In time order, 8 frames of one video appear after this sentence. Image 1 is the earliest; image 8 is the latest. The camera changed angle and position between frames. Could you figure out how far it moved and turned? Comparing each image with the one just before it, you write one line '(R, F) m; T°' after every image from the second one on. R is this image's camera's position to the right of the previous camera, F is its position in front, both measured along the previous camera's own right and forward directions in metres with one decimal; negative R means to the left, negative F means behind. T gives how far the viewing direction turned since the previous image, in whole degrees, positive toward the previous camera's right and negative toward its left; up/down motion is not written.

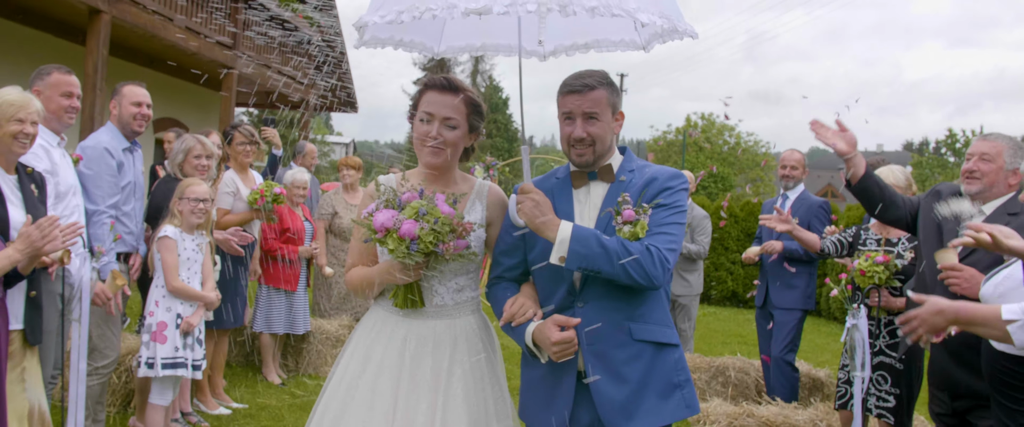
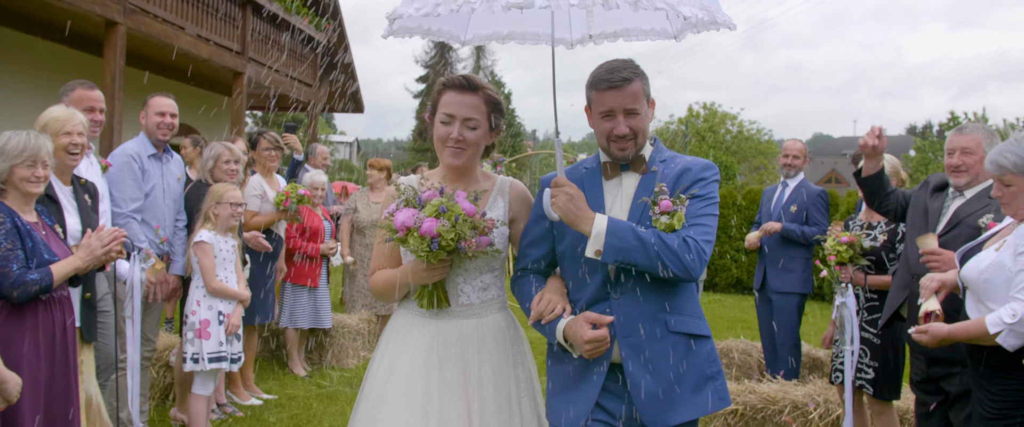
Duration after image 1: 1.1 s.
(0.0, -0.3) m; 0°
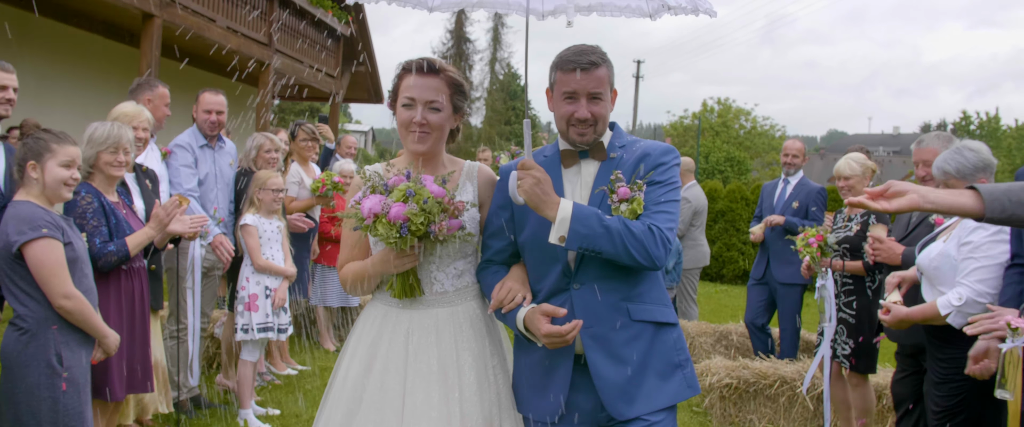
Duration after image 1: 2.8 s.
(0.0, -0.4) m; -1°
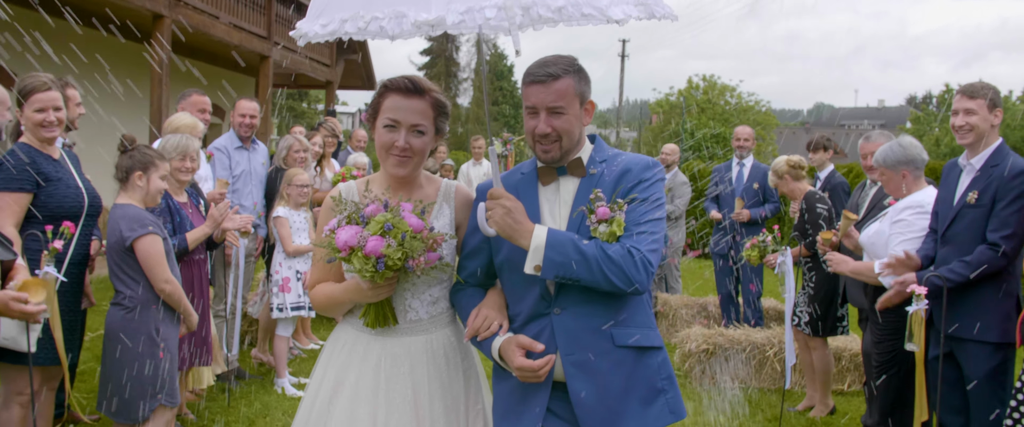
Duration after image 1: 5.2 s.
(-0.1, -0.6) m; +1°
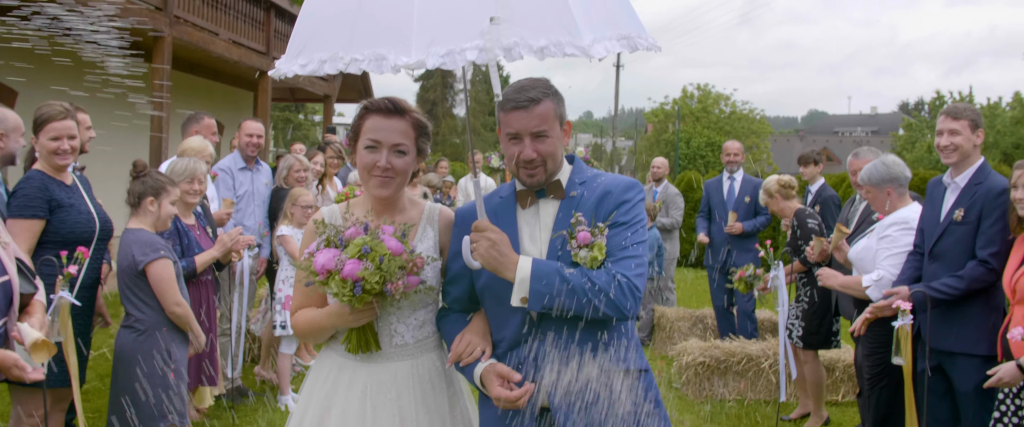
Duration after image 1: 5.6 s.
(0.0, -0.1) m; 0°
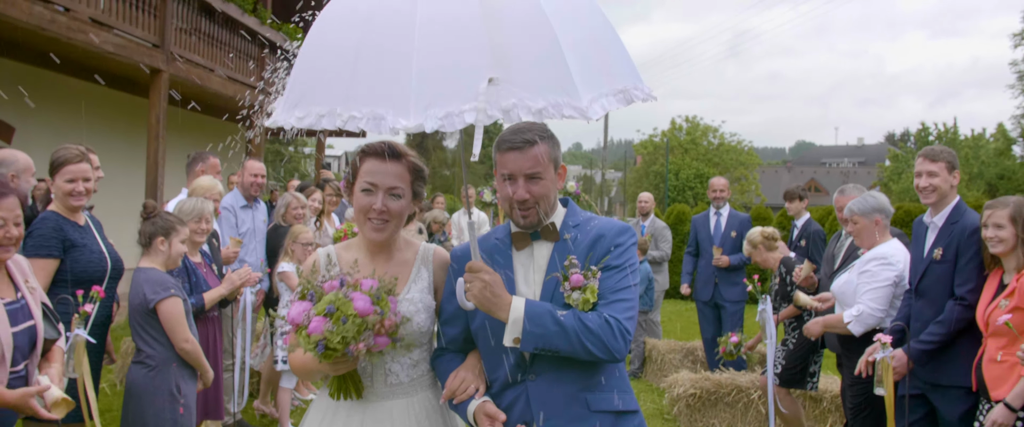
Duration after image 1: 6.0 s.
(0.0, -0.2) m; +1°
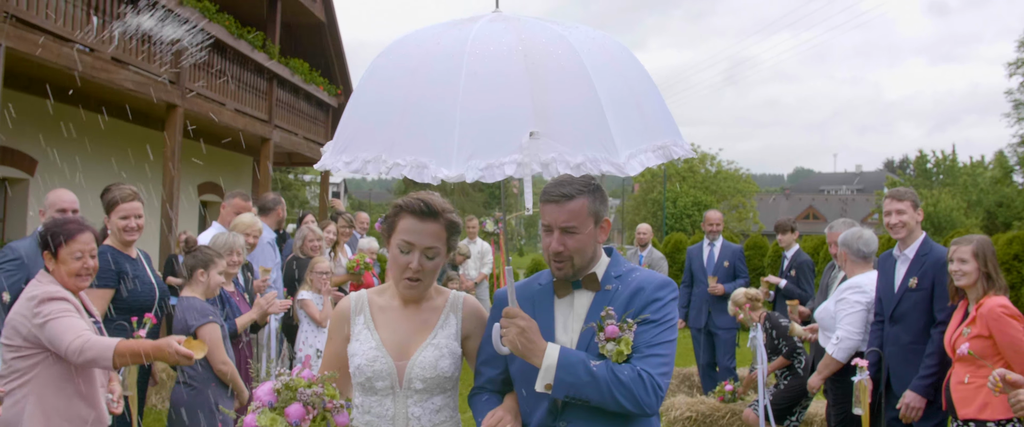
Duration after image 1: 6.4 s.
(0.0, -0.4) m; 0°
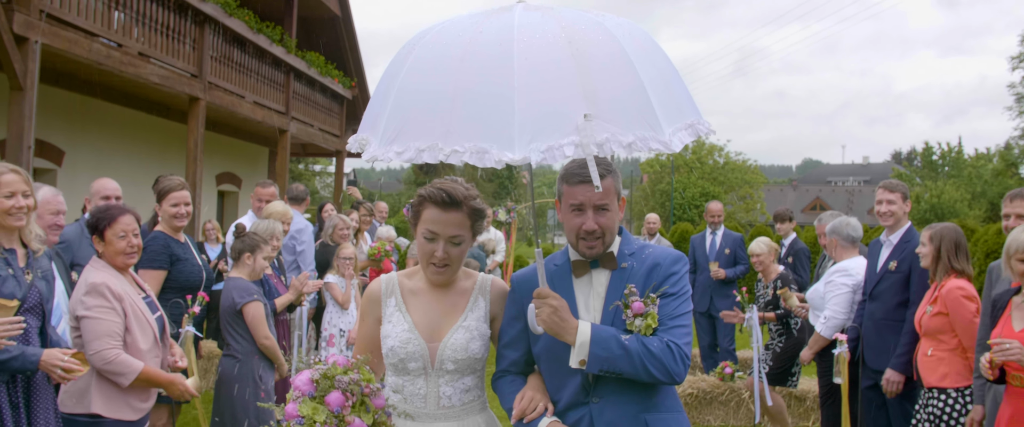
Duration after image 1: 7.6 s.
(-0.1, -0.4) m; -1°
